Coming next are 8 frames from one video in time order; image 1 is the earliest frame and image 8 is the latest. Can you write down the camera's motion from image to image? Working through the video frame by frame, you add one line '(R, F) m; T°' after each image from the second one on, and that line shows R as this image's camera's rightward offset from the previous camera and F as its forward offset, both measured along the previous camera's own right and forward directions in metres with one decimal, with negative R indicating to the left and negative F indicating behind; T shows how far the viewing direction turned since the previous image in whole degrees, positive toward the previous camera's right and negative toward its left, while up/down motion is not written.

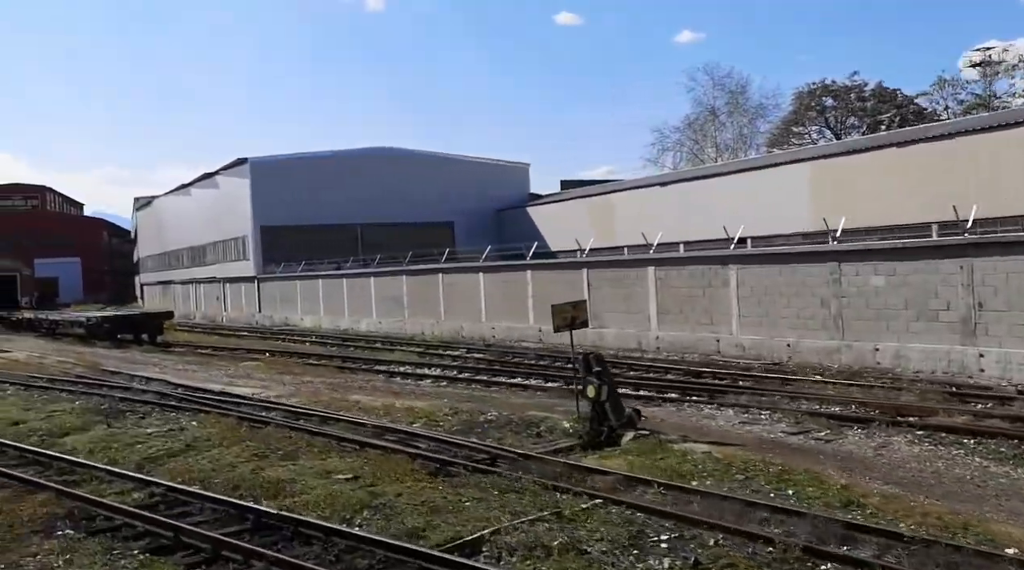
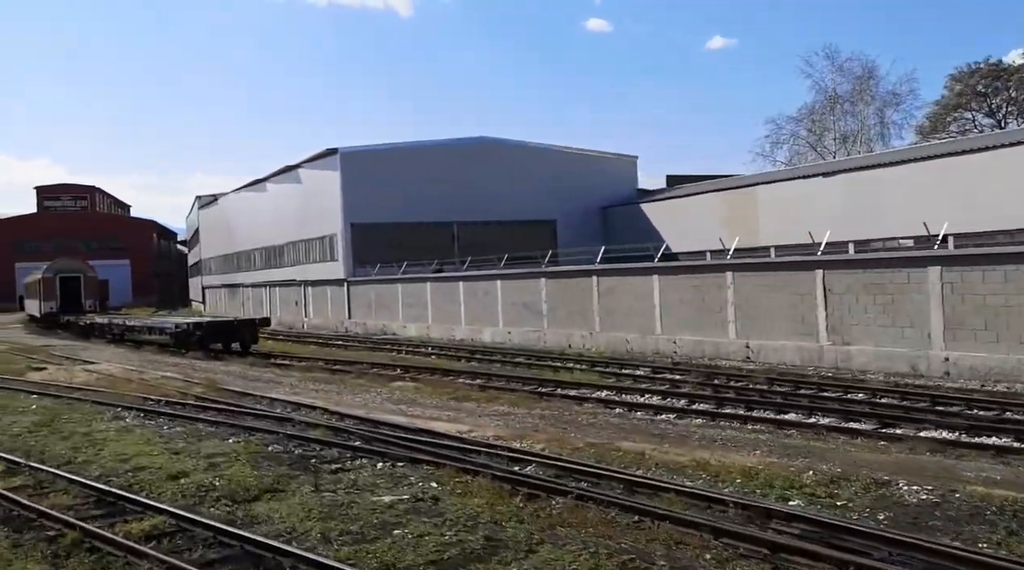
(-2.8, +3.0) m; -2°
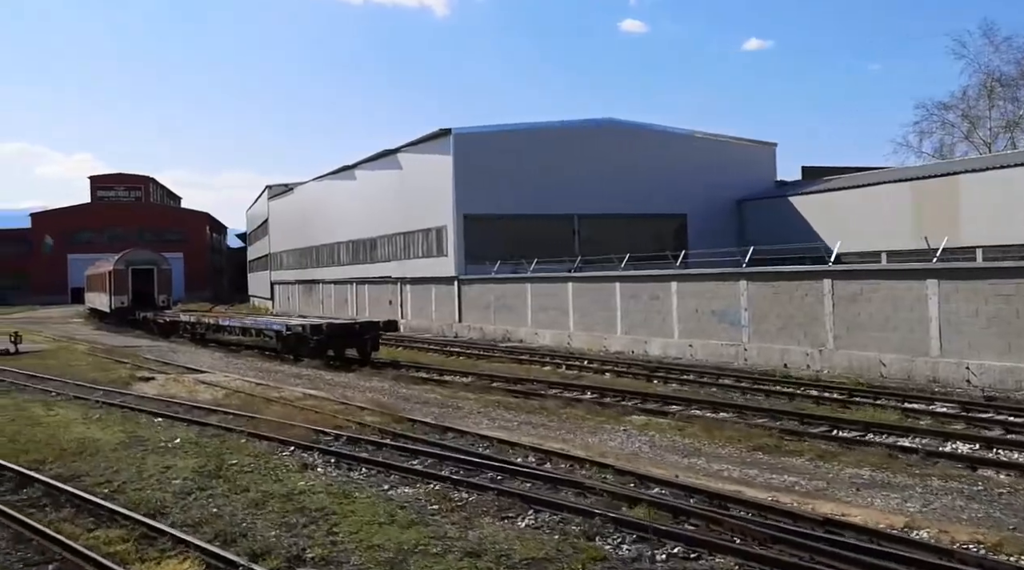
(-3.1, +3.4) m; -2°
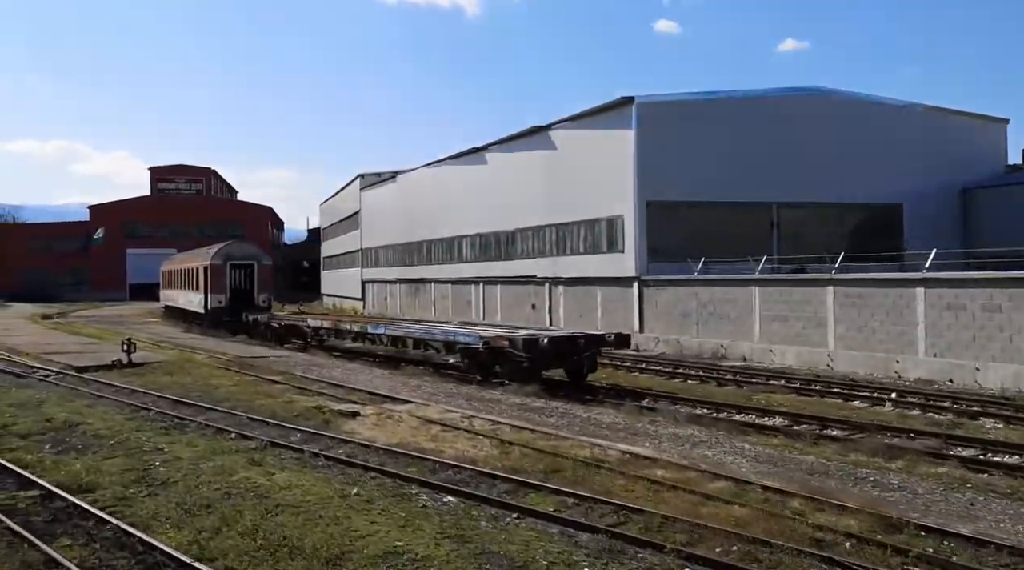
(-4.3, +4.6) m; -3°
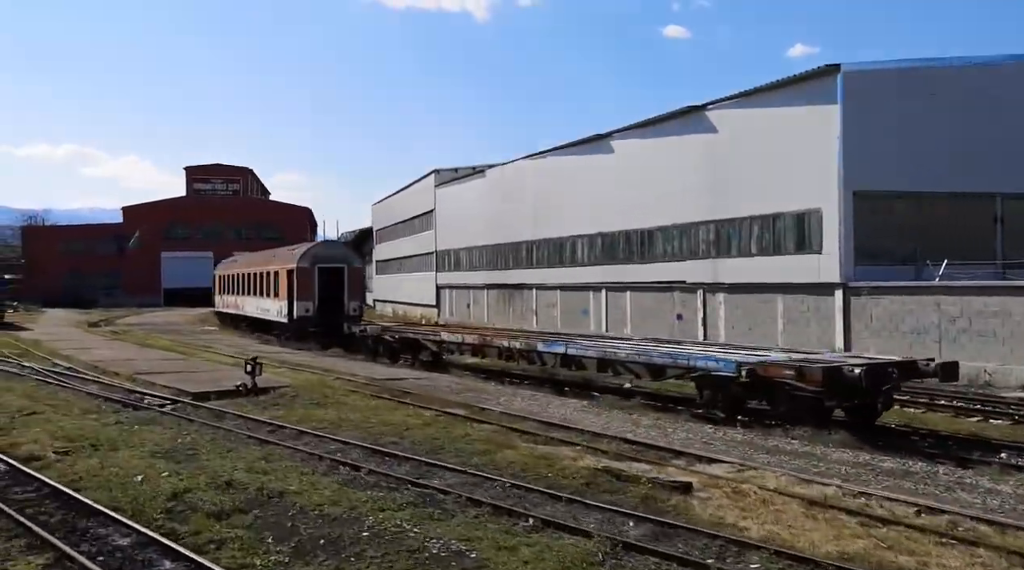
(-3.9, +3.9) m; -1°
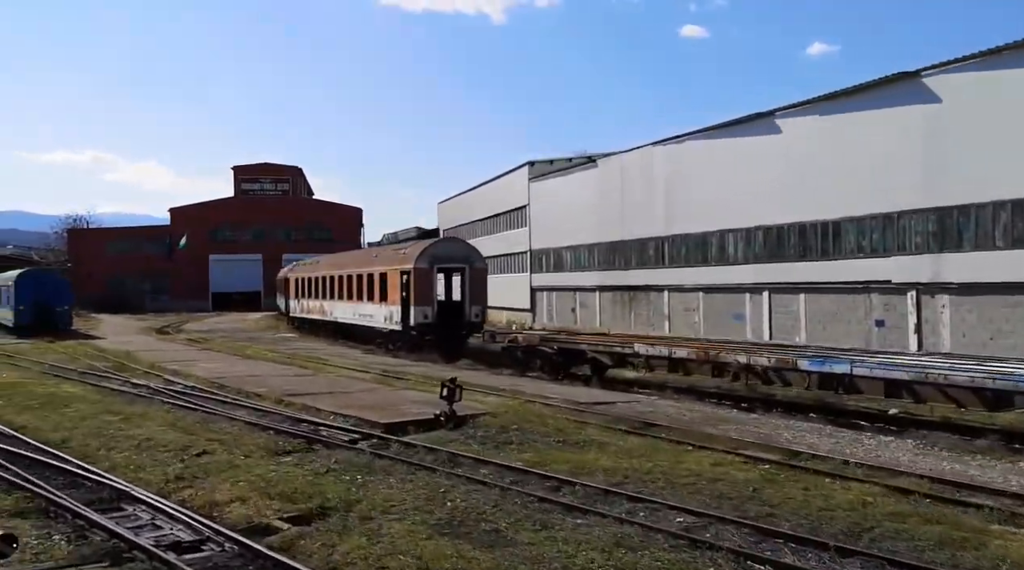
(-4.0, +3.5) m; -2°
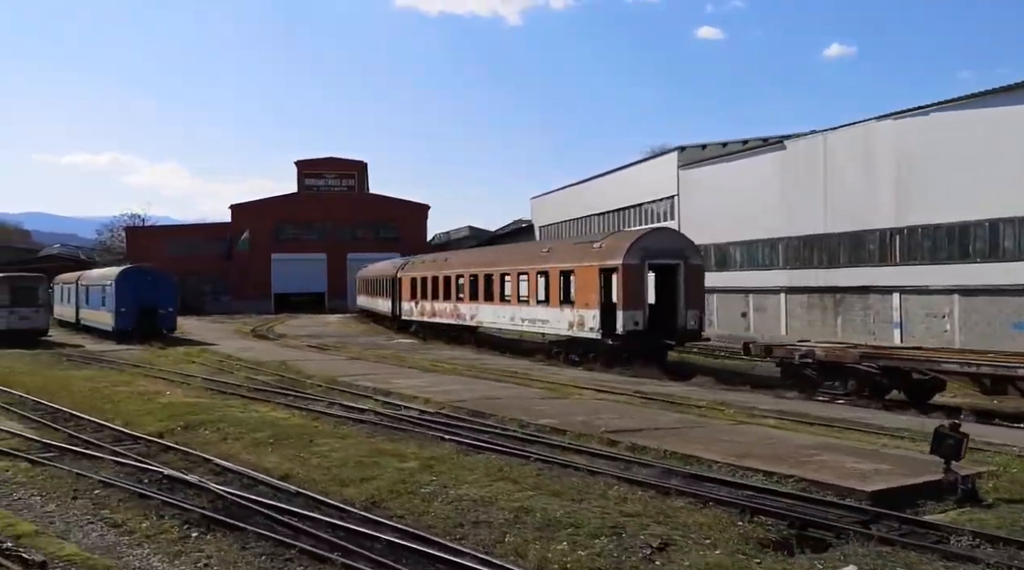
(-6.1, +4.7) m; -2°
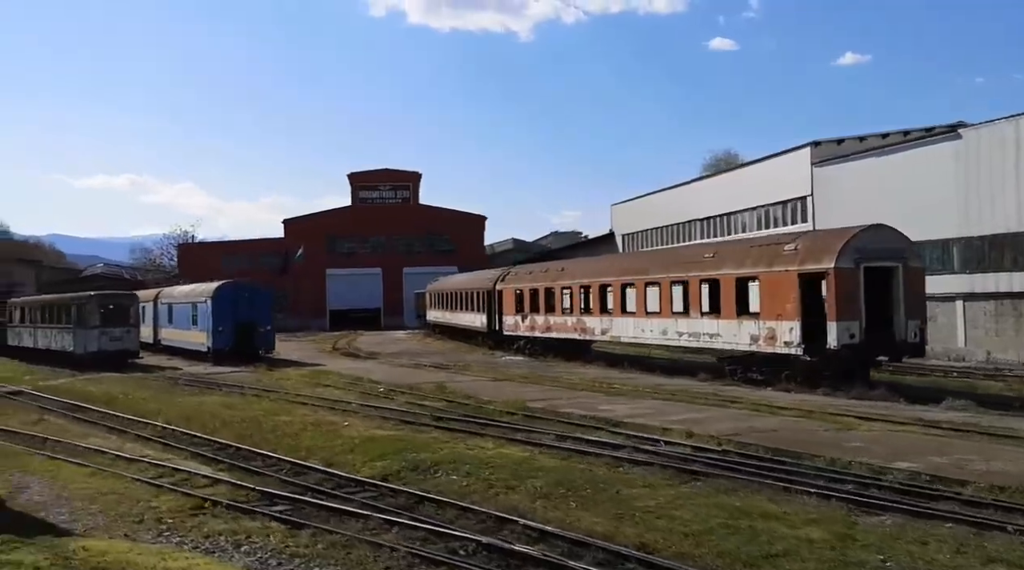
(-4.7, +3.2) m; -2°
